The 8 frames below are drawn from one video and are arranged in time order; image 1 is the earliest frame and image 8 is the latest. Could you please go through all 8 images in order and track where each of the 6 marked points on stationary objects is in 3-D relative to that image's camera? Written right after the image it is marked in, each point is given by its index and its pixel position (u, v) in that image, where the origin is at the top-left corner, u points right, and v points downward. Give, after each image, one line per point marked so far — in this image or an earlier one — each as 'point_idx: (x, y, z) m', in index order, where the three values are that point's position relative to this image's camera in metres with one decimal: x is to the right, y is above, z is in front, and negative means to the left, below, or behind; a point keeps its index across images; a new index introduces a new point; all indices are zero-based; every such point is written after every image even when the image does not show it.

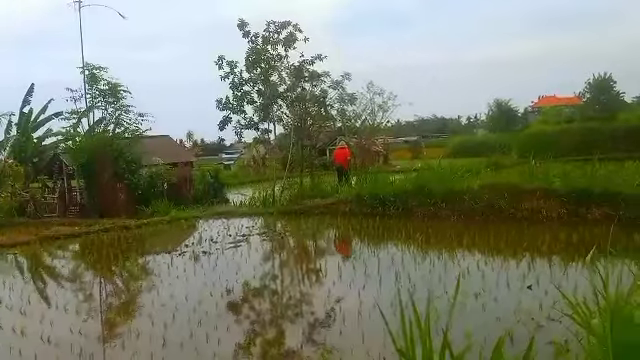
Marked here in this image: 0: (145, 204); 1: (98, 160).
0: (-4.2, -0.6, +14.2) m
1: (-5.1, +0.4, +13.9) m
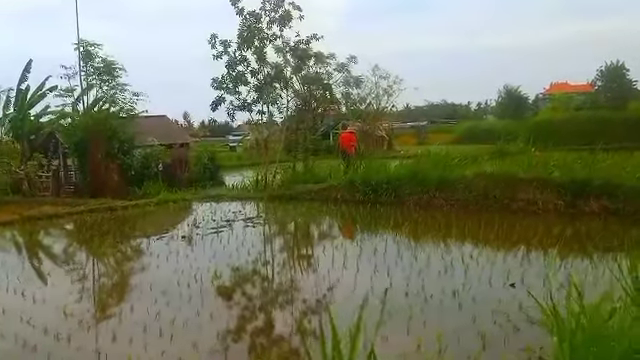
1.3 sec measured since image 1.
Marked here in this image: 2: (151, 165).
0: (-4.2, -0.1, +14.0) m
1: (-5.1, +0.9, +13.7) m
2: (-3.9, +0.3, +14.3) m
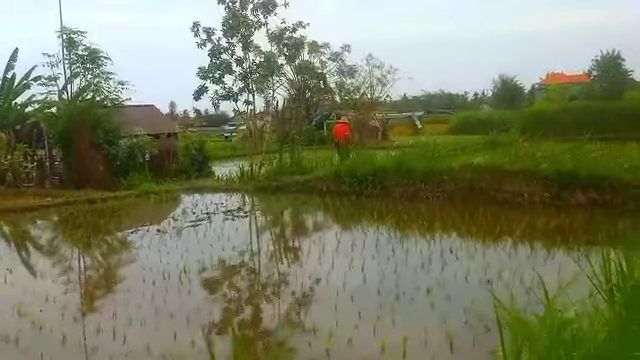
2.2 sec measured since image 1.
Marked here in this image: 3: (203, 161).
0: (-4.5, +0.1, +13.8) m
1: (-5.4, +1.1, +13.4) m
2: (-4.2, +0.5, +14.1) m
3: (-2.9, +0.4, +15.3) m
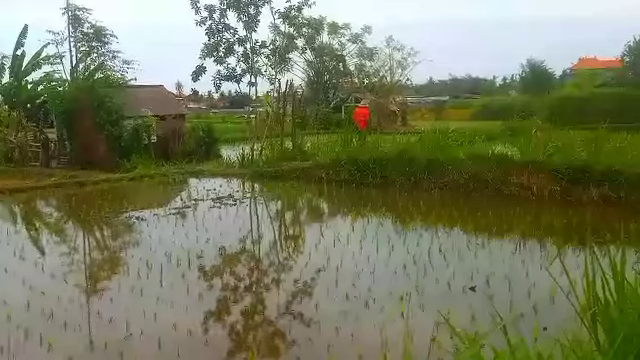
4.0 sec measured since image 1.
0: (-4.2, +0.5, +13.6) m
1: (-5.2, +1.5, +13.2) m
2: (-3.9, +1.0, +13.8) m
3: (-2.6, +0.9, +15.0) m
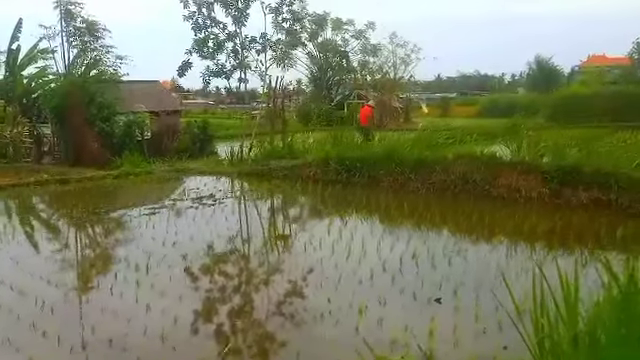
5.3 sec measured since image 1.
0: (-4.3, +0.6, +13.4) m
1: (-5.3, +1.6, +13.1) m
2: (-4.0, +1.0, +13.6) m
3: (-2.7, +0.9, +14.8) m
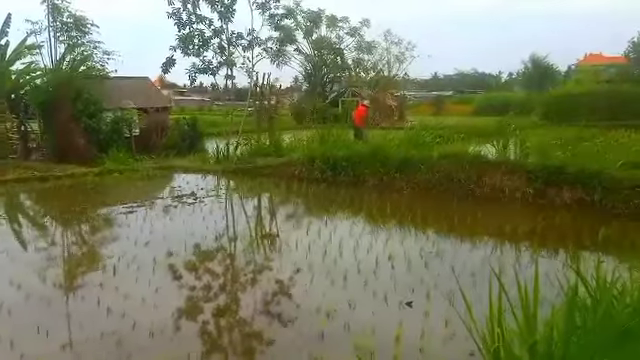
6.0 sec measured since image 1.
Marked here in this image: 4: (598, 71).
0: (-4.5, +0.6, +13.3) m
1: (-5.5, +1.7, +12.9) m
2: (-4.2, +1.1, +13.5) m
3: (-2.9, +1.0, +14.6) m
4: (+4.9, +1.9, +11.0) m
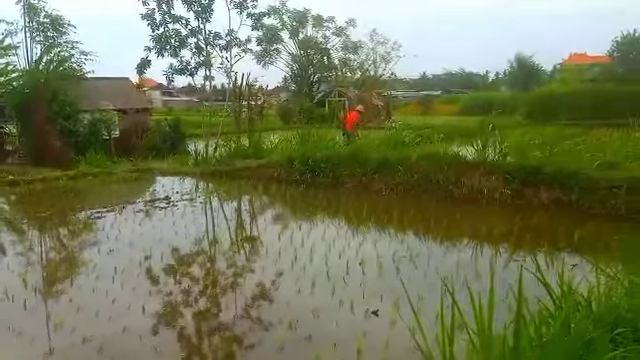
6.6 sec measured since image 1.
0: (-4.9, +0.6, +13.1) m
1: (-5.8, +1.6, +12.7) m
2: (-4.6, +1.0, +13.3) m
3: (-3.3, +0.9, +14.5) m
4: (+4.5, +1.9, +10.9) m
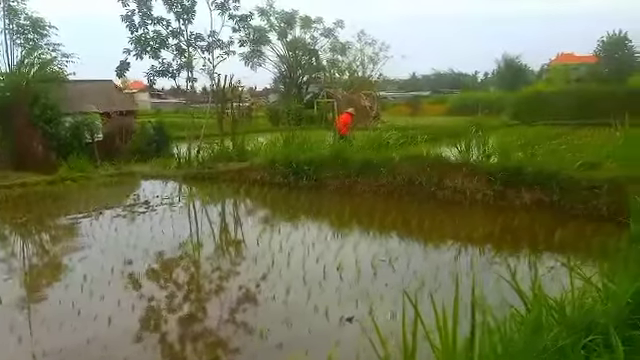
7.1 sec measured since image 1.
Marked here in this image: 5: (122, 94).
0: (-5.2, +0.5, +12.9) m
1: (-6.1, +1.5, +12.5) m
2: (-4.9, +1.0, +13.1) m
3: (-3.6, +0.9, +14.3) m
4: (+4.3, +1.9, +10.9) m
5: (-5.4, +2.4, +17.0) m
